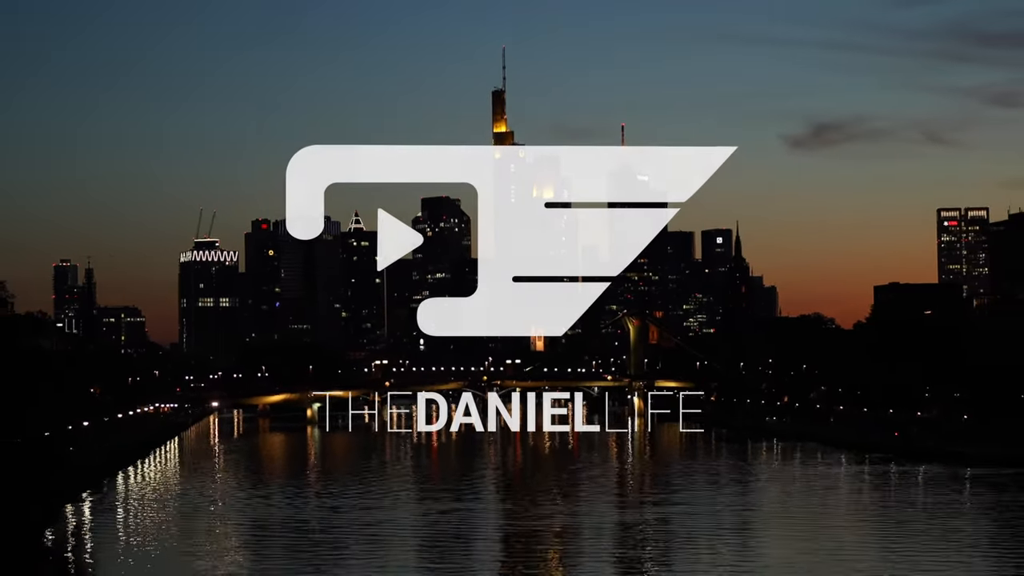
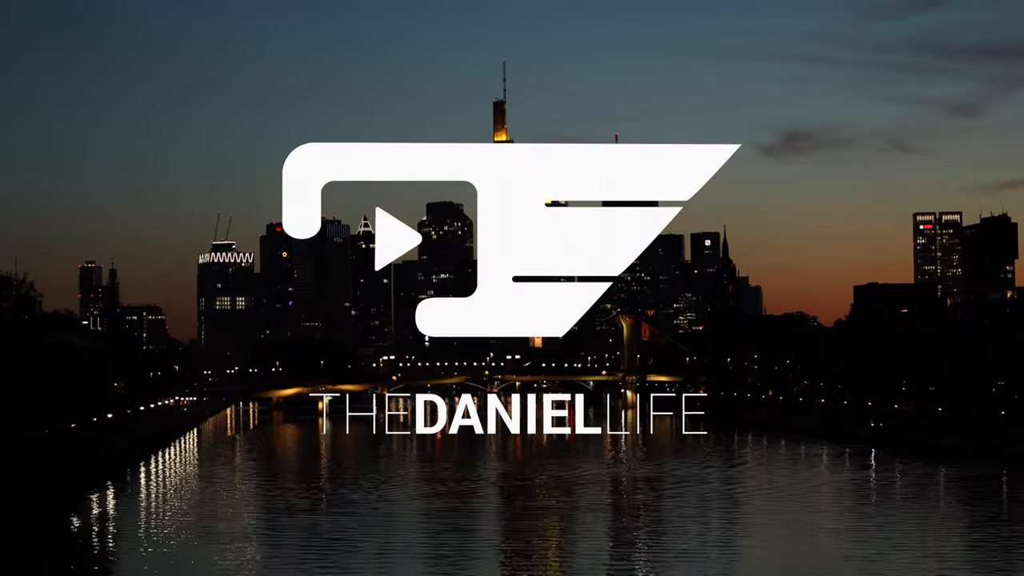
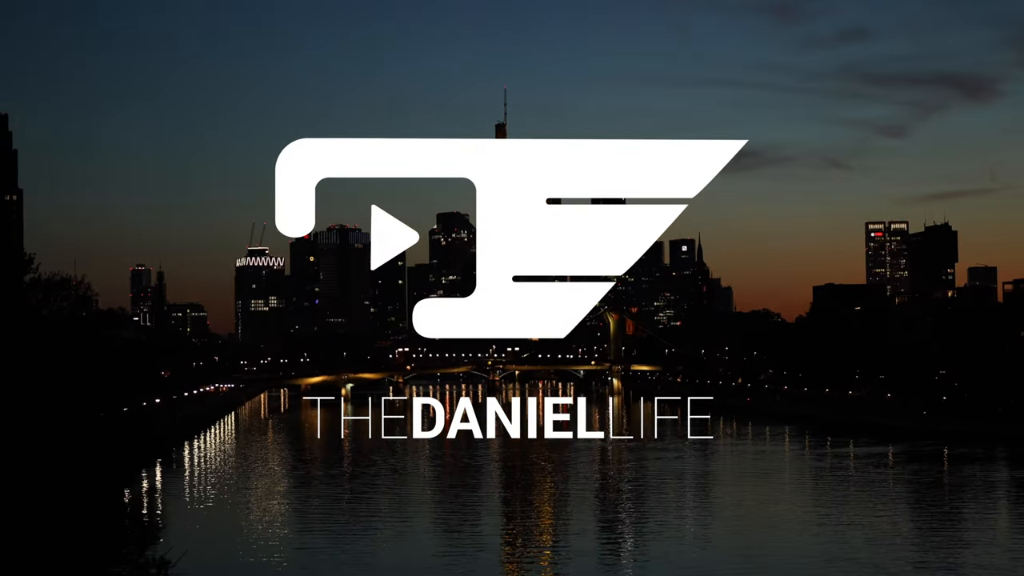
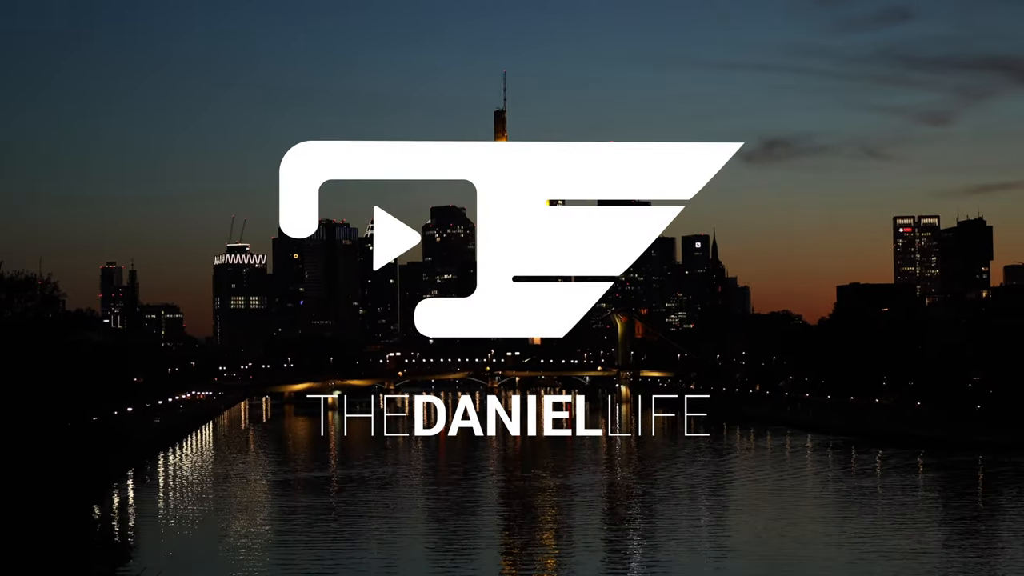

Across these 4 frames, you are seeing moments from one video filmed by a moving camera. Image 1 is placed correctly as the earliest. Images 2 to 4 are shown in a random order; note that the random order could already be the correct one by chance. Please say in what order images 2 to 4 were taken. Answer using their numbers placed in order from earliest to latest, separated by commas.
2, 4, 3
